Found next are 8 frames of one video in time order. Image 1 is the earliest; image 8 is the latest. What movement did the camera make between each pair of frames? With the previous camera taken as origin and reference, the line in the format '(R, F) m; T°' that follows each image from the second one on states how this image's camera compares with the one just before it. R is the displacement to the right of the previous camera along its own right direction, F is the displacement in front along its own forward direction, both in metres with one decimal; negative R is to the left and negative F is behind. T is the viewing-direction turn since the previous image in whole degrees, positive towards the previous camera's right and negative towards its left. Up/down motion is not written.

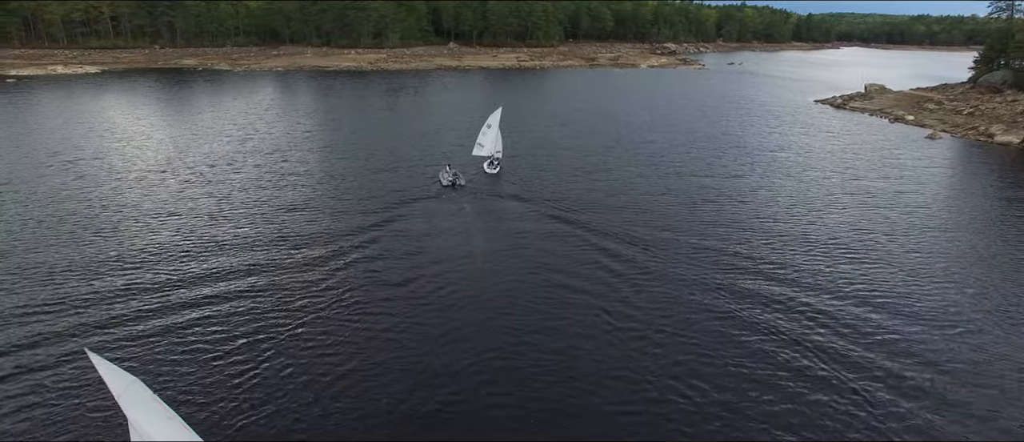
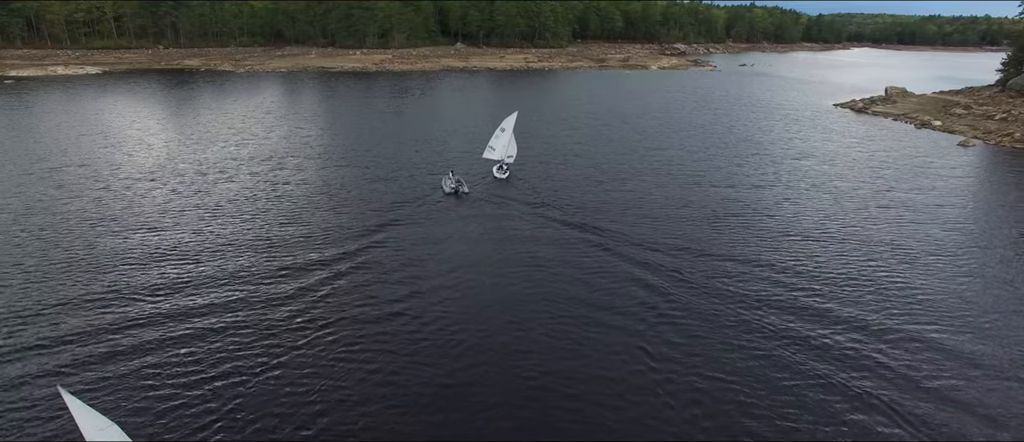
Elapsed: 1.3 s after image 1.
(-0.2, +4.1) m; -1°
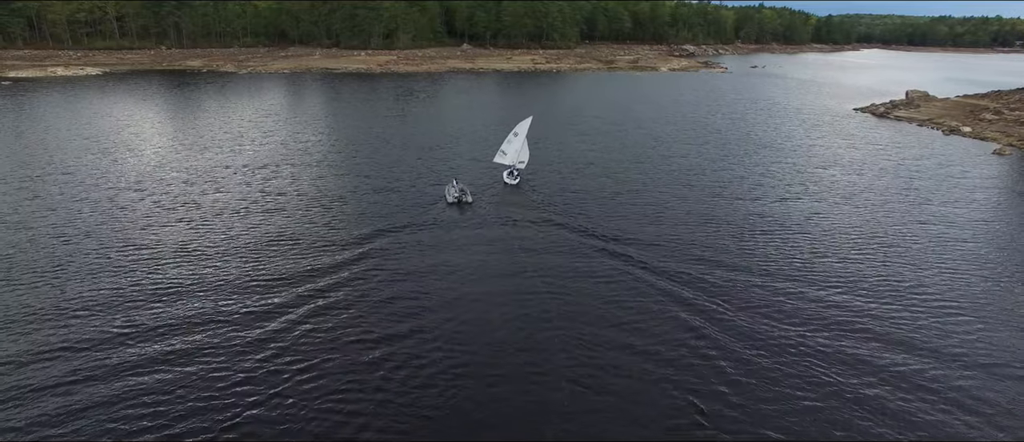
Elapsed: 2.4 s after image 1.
(-0.3, +4.2) m; -1°
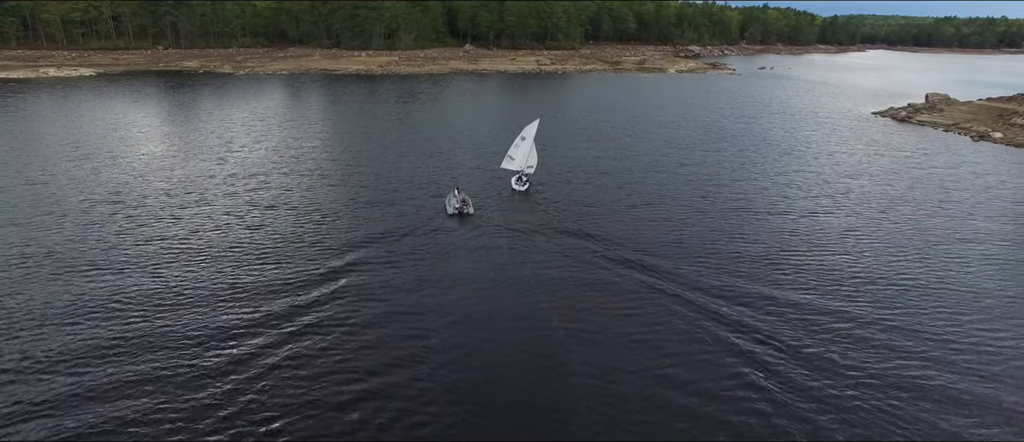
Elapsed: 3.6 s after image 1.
(-0.5, +4.8) m; 0°
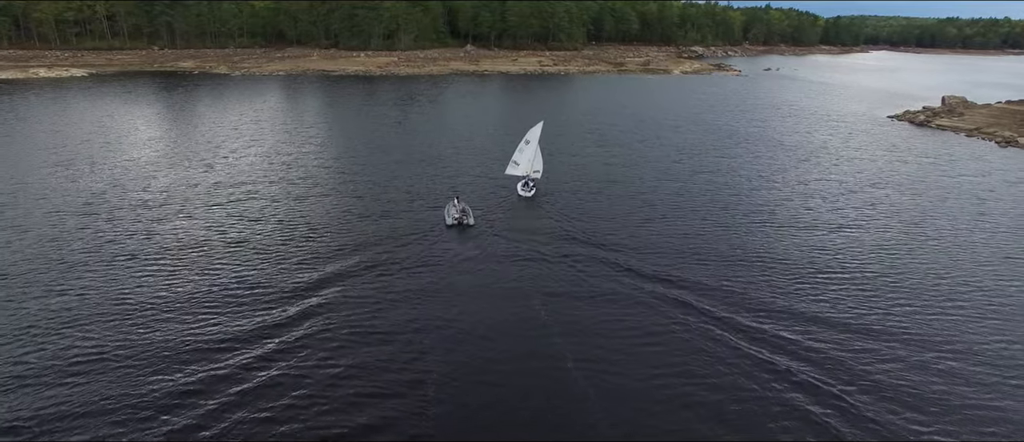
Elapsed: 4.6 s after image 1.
(-0.4, +4.3) m; 0°
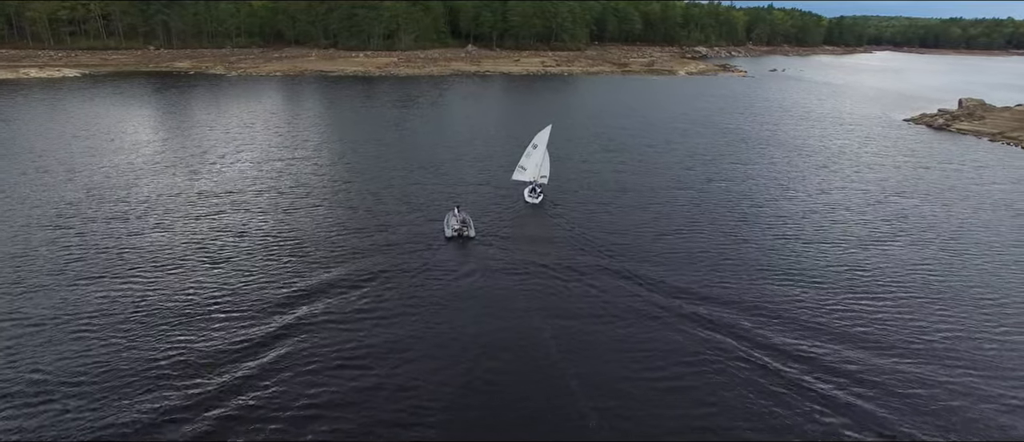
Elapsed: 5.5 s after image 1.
(-0.3, +4.0) m; 0°
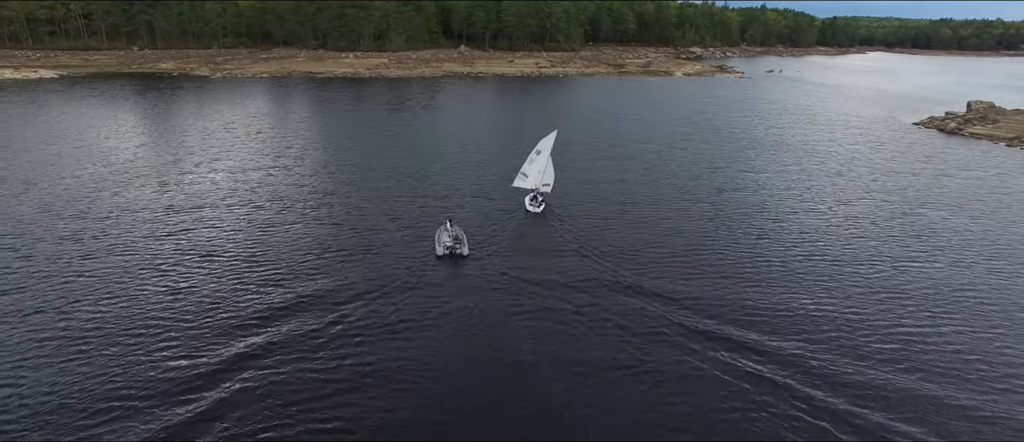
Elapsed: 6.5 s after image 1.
(-0.5, +4.7) m; +1°
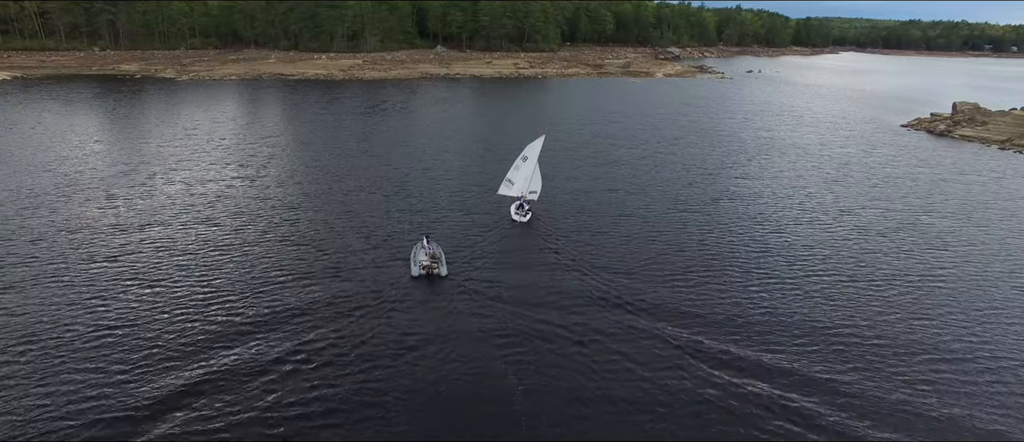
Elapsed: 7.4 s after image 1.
(-0.4, +4.3) m; +2°
